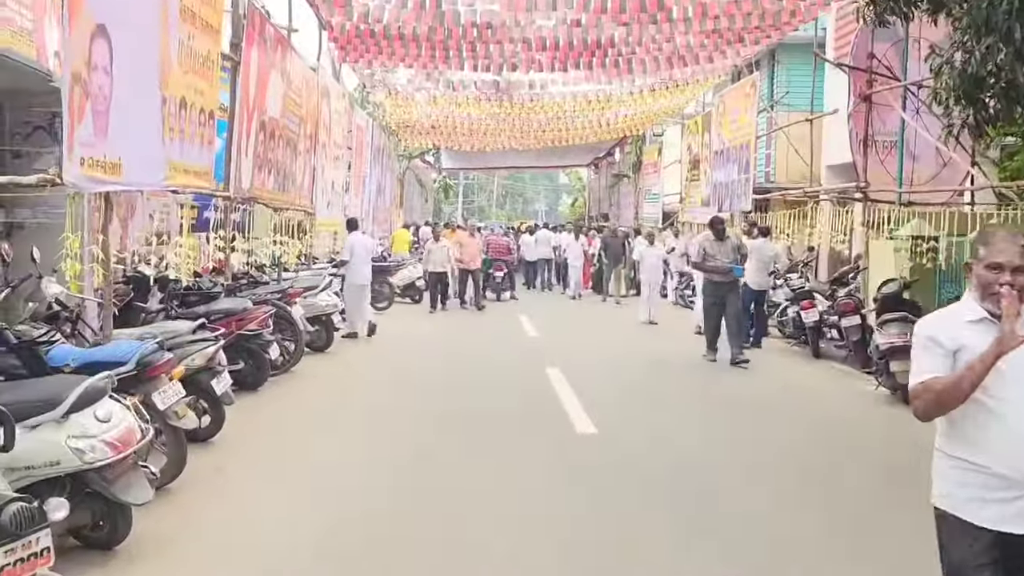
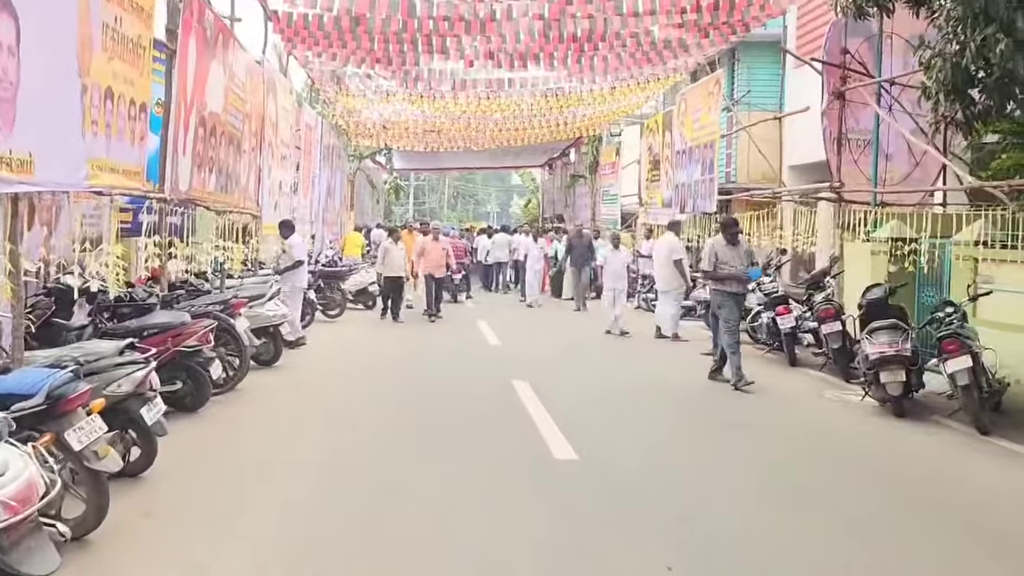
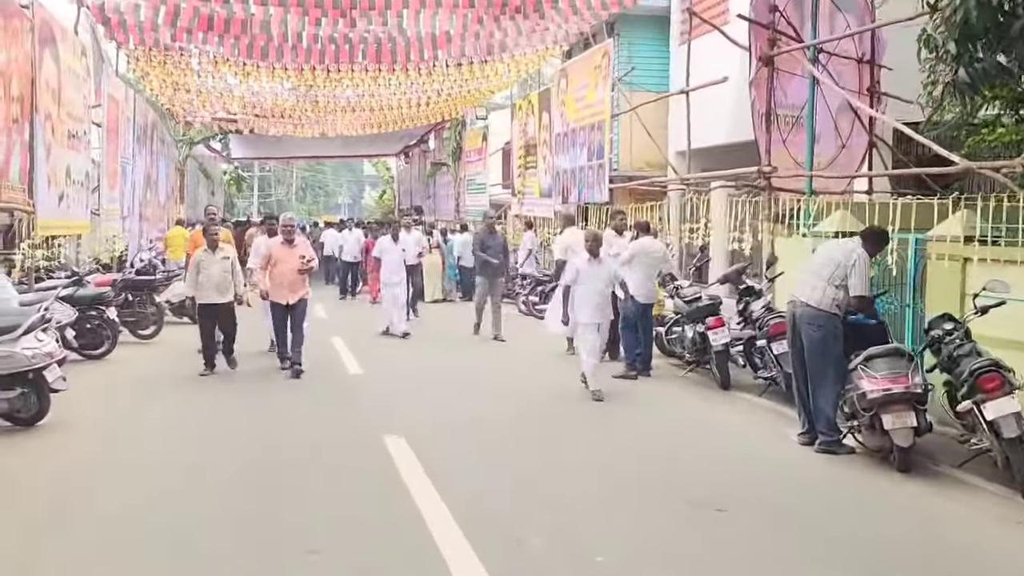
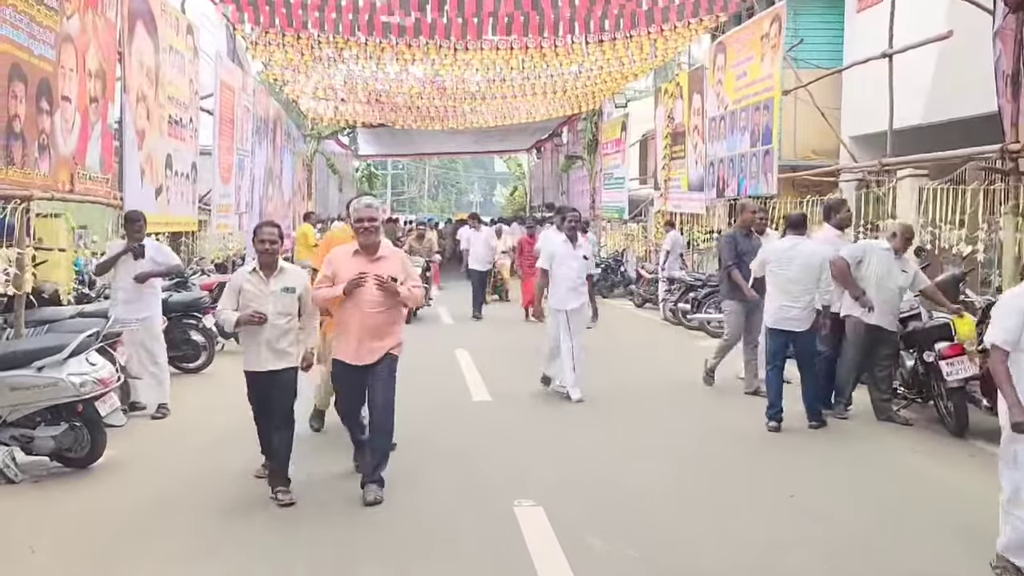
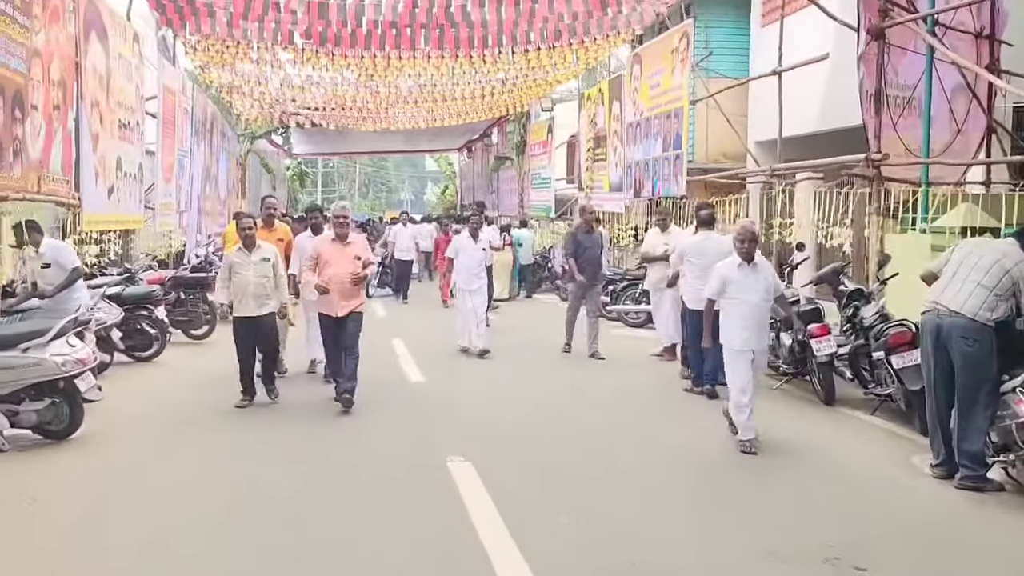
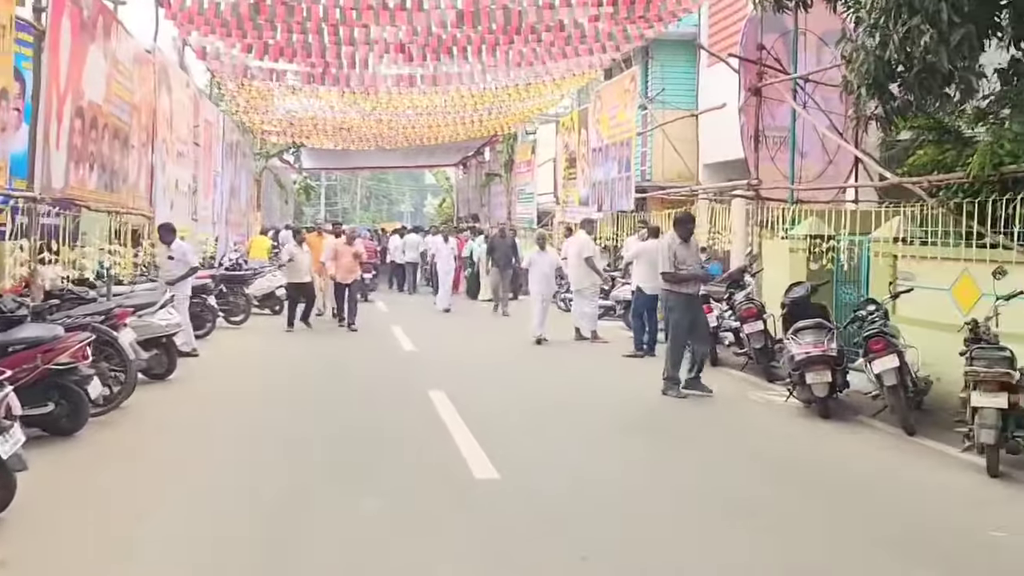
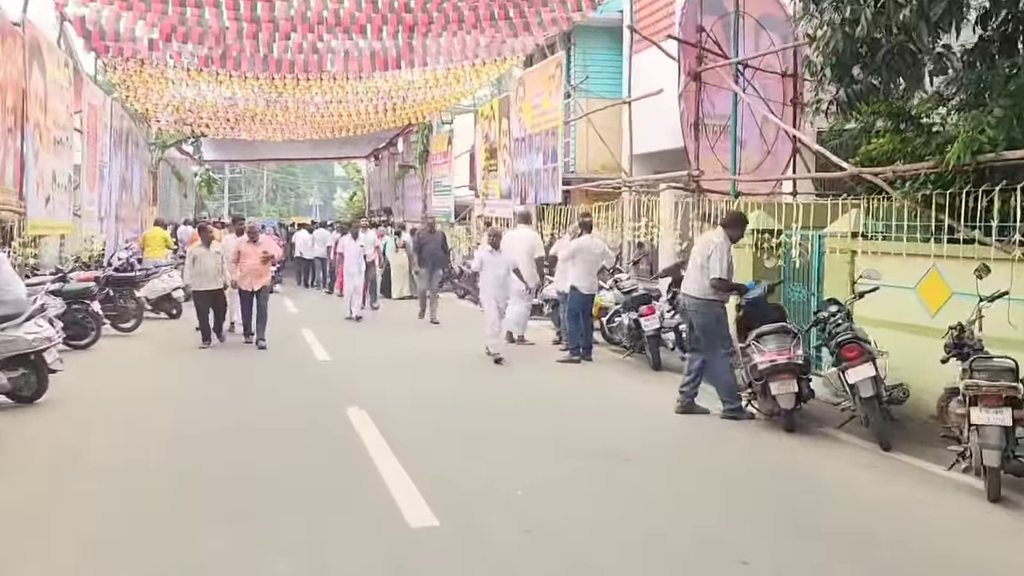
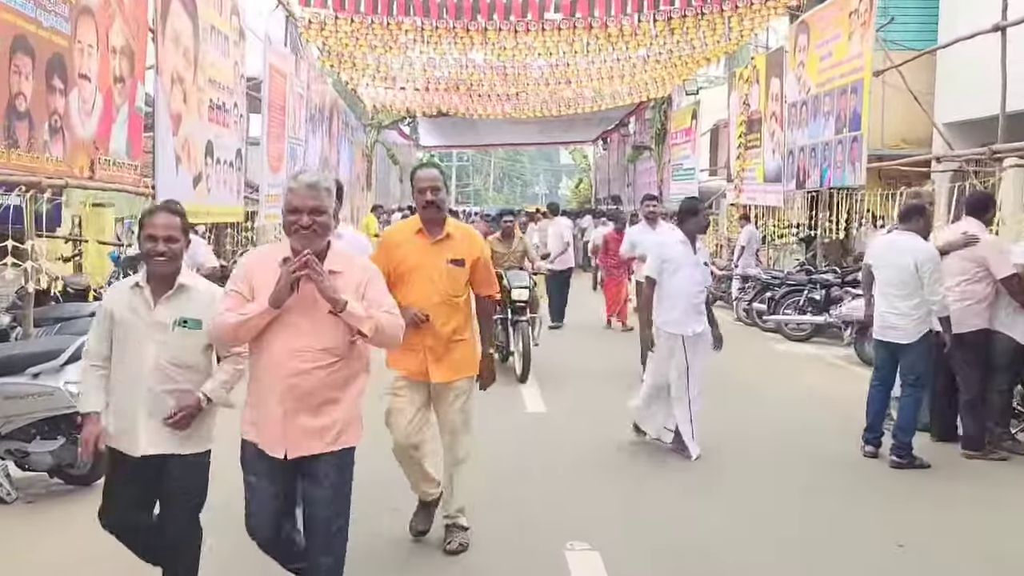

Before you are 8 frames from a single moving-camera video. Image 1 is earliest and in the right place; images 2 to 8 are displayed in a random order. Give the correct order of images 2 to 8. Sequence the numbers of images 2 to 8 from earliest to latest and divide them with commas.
2, 6, 7, 3, 5, 4, 8
